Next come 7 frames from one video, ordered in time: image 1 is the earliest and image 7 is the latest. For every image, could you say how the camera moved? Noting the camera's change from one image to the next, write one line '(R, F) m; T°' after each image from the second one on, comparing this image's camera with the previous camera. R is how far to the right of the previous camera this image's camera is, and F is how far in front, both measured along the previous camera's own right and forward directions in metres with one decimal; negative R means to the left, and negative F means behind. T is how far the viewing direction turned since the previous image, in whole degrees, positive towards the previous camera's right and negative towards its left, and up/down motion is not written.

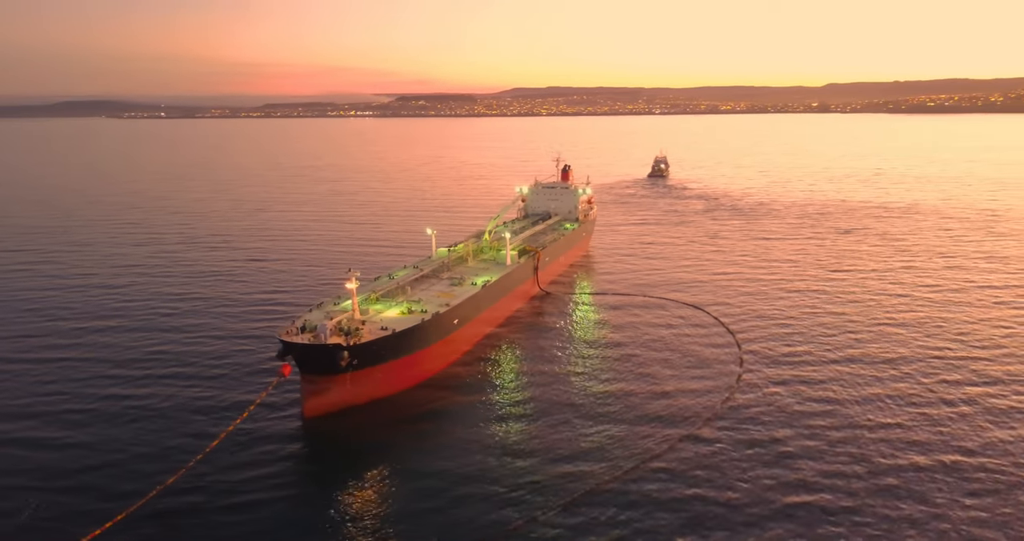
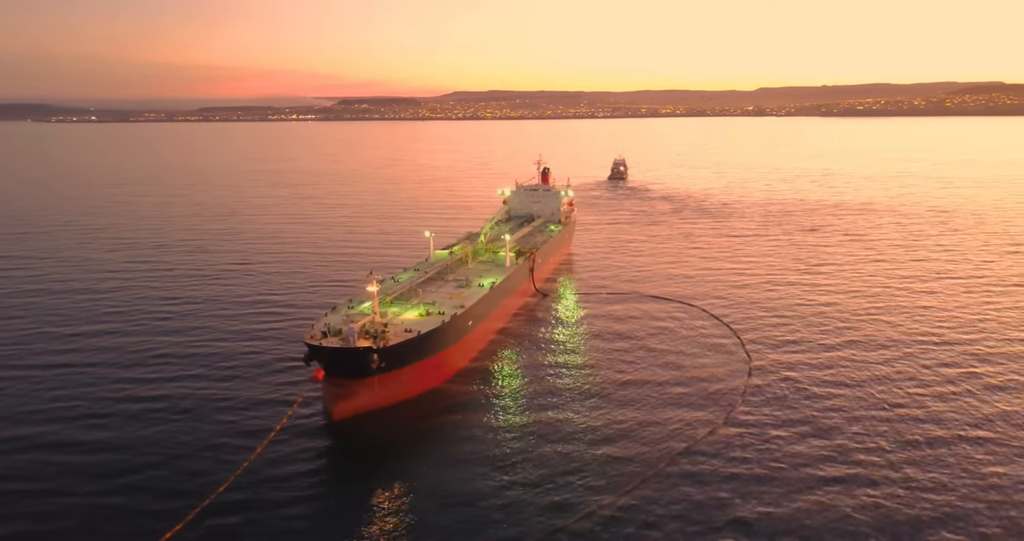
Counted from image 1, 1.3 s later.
(-3.1, -0.8) m; +4°
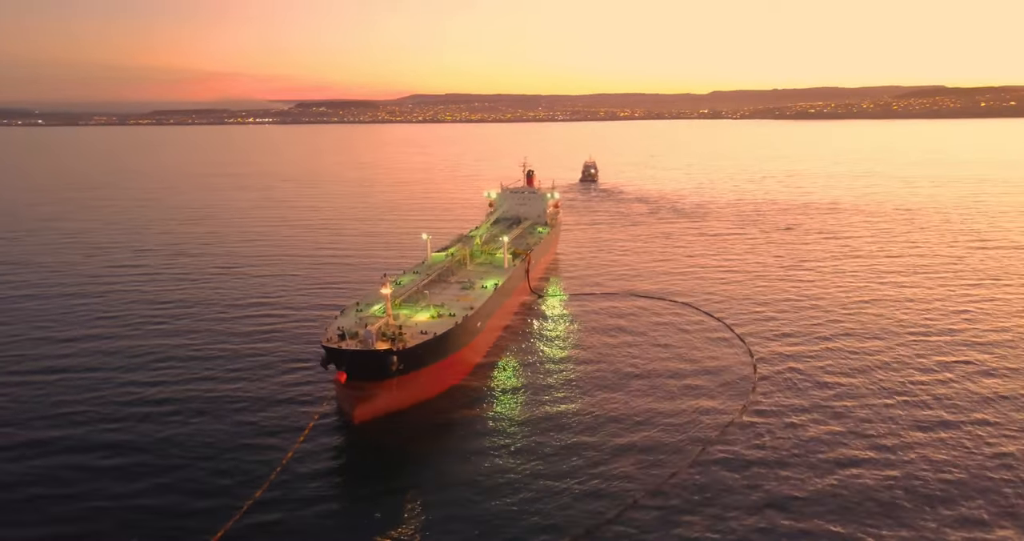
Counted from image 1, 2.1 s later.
(-2.2, -0.6) m; +3°
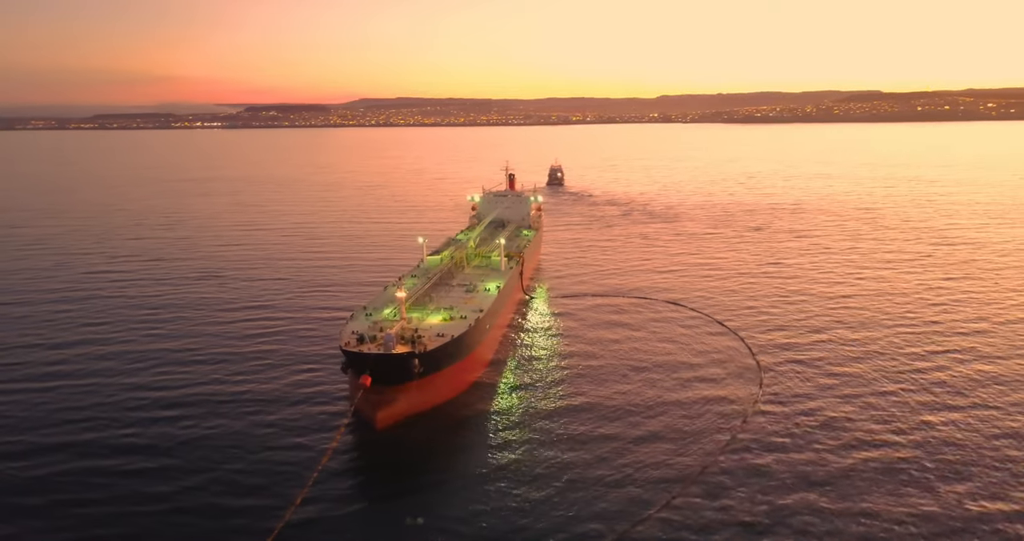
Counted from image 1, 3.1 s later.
(-2.5, -0.8) m; +3°
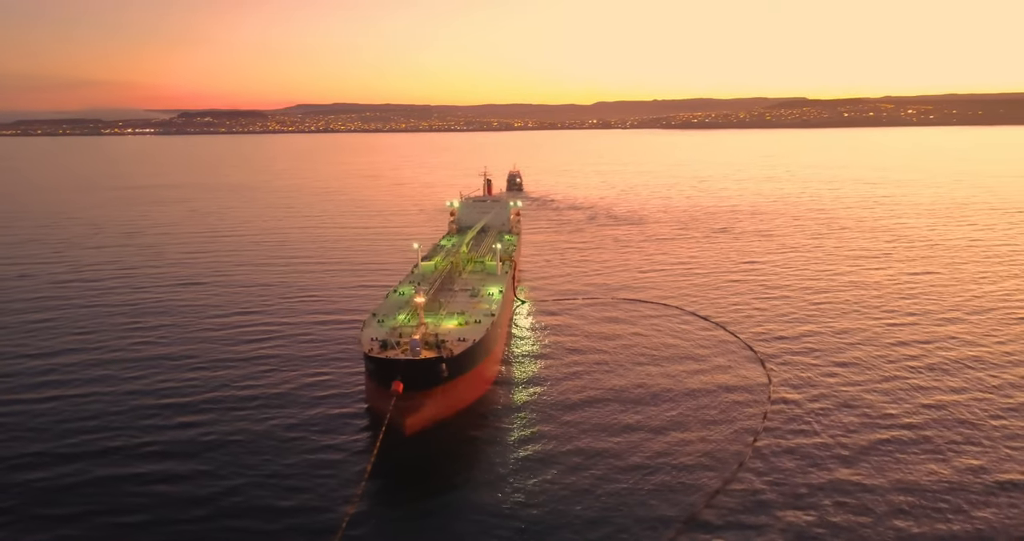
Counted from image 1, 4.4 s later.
(-3.0, -1.0) m; +4°
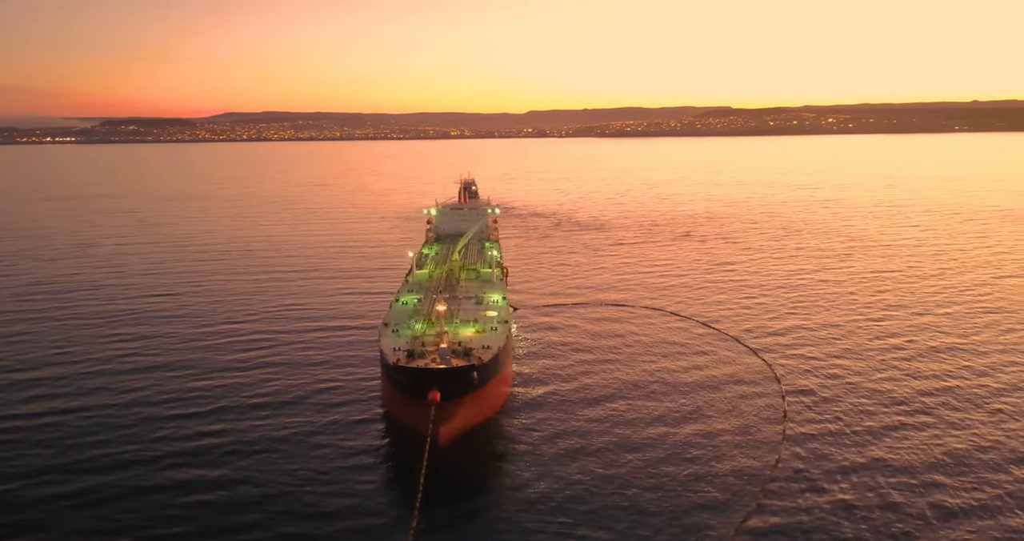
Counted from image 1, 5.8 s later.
(-3.3, -1.0) m; +4°
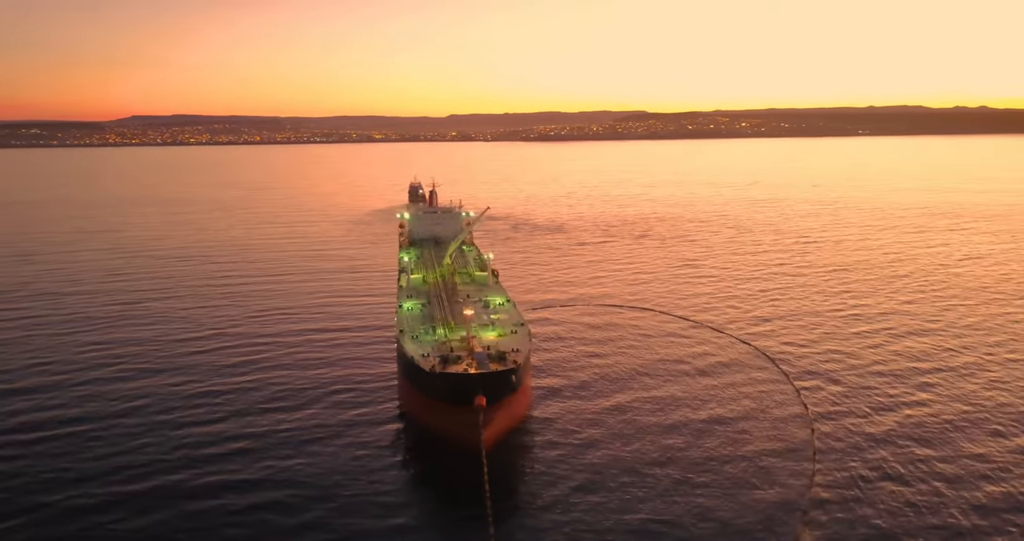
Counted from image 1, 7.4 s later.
(-4.0, -1.1) m; +5°
